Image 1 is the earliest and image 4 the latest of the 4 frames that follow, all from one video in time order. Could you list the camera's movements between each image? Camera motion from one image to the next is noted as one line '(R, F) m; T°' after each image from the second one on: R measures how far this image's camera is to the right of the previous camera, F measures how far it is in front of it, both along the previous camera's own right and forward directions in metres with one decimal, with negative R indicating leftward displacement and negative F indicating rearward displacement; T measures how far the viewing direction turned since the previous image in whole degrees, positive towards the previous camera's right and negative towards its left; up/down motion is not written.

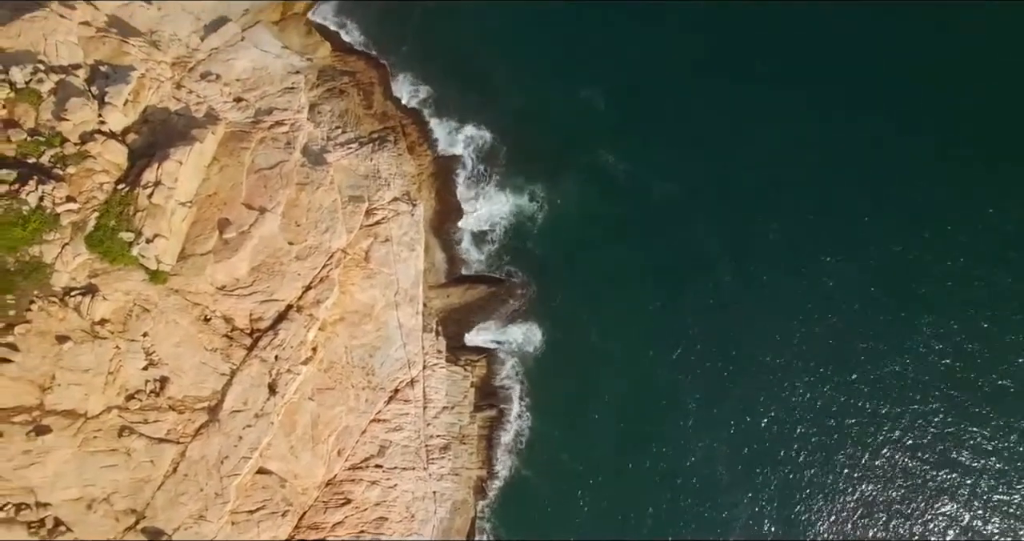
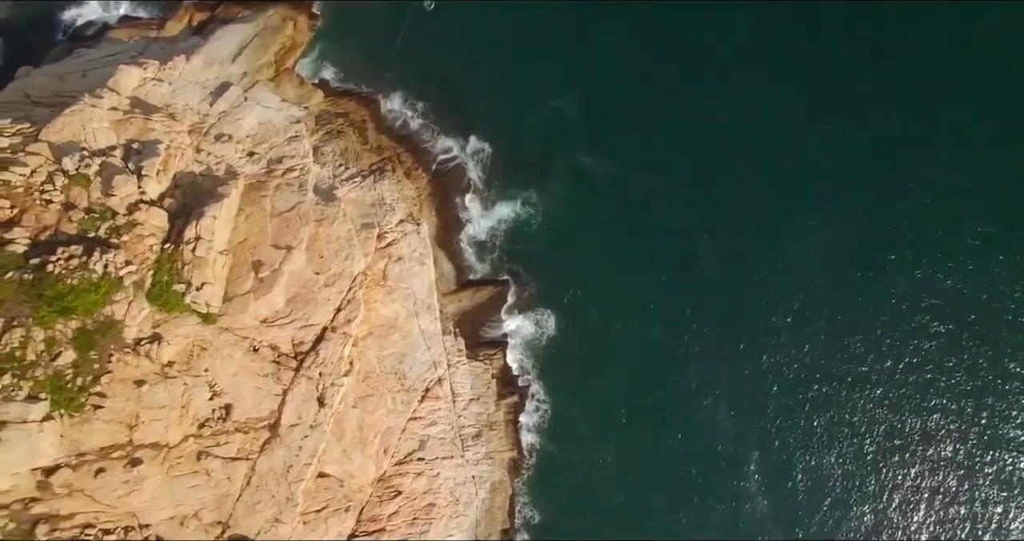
(0.0, -4.1) m; 0°
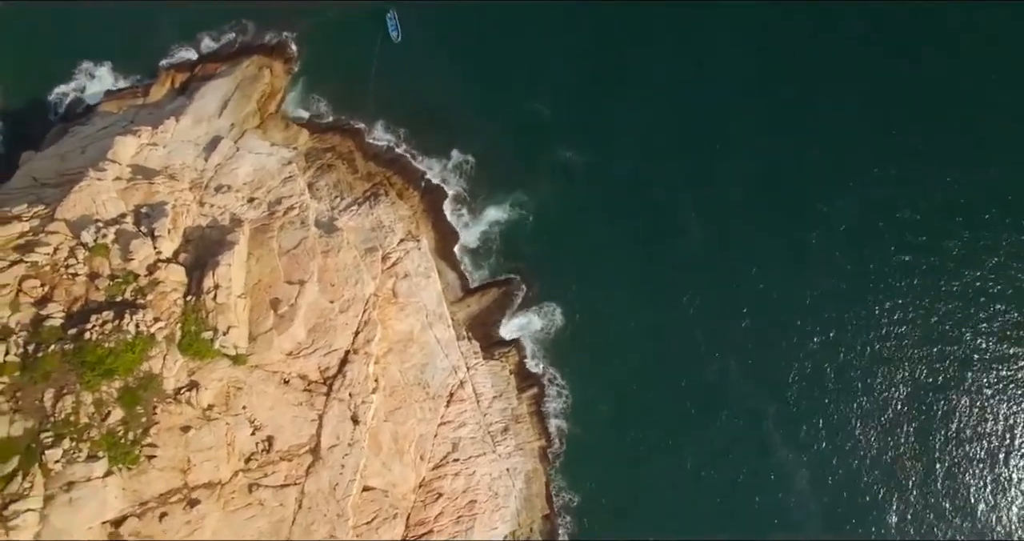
(-0.1, -2.0) m; 0°
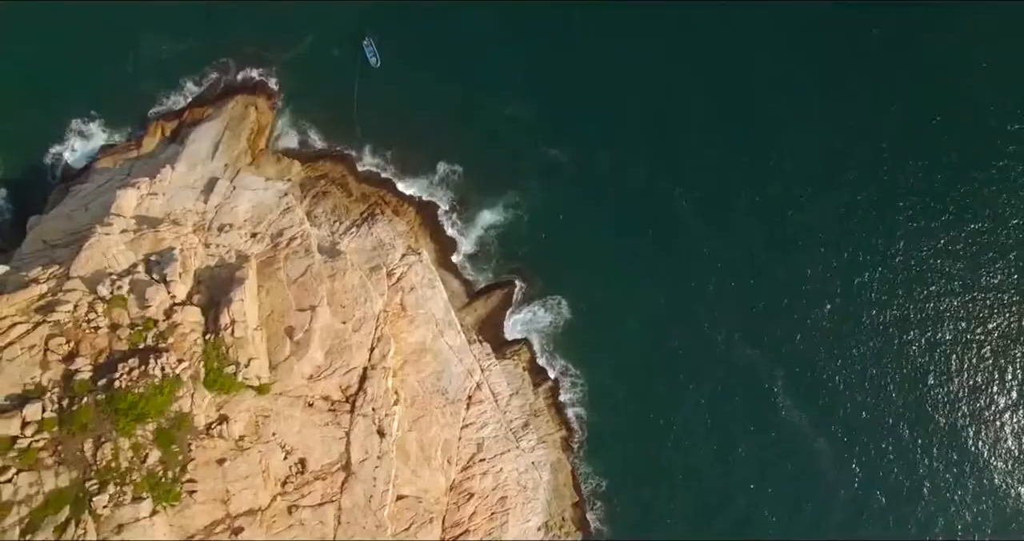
(0.0, -1.3) m; 0°
